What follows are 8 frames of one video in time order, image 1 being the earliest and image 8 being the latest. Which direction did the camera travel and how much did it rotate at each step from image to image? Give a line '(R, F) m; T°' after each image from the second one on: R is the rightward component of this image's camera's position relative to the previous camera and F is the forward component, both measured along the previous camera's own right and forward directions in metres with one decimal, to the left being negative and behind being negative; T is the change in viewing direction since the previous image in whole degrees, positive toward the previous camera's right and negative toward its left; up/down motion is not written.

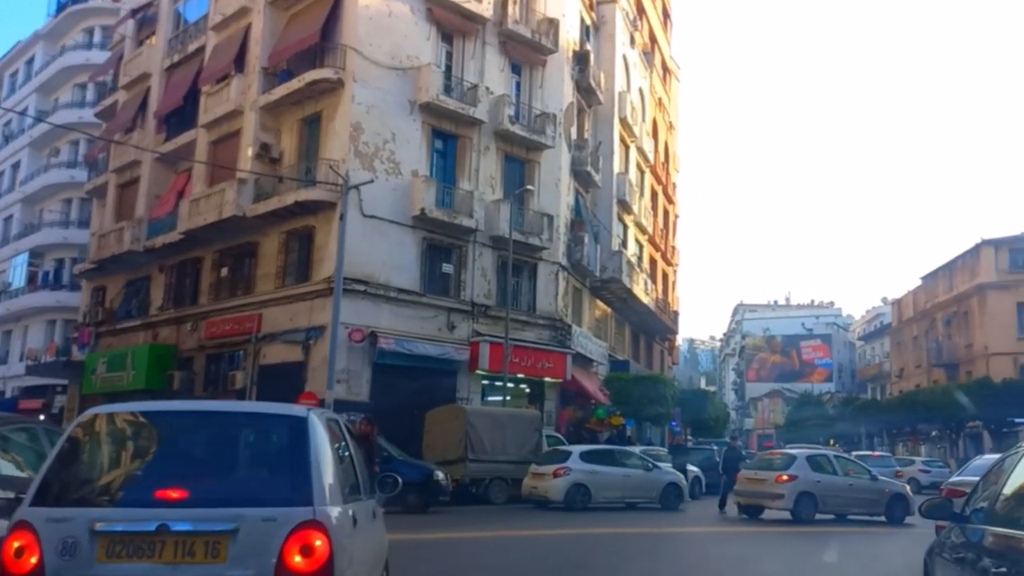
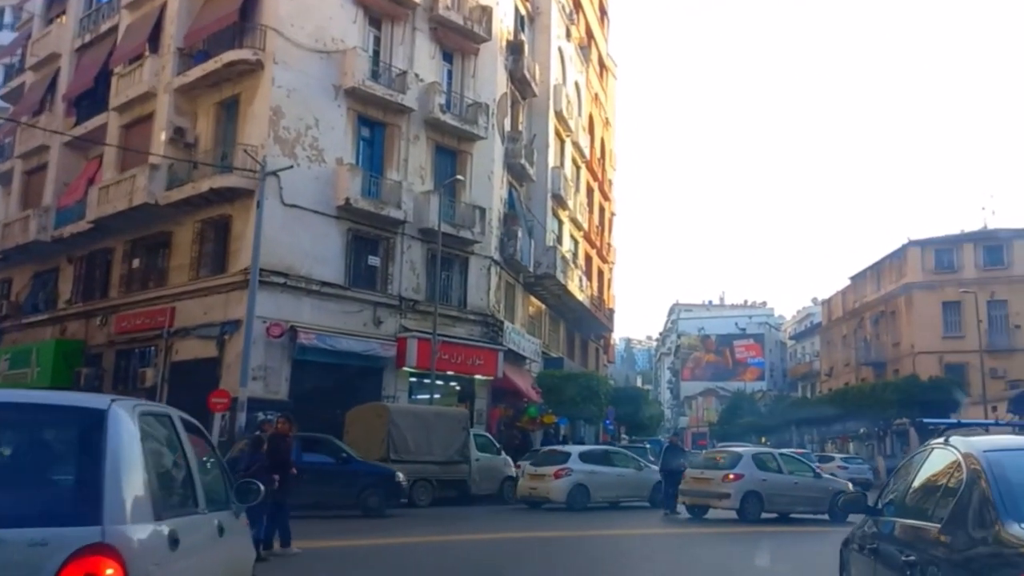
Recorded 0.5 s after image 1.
(+0.3, +0.9) m; +4°
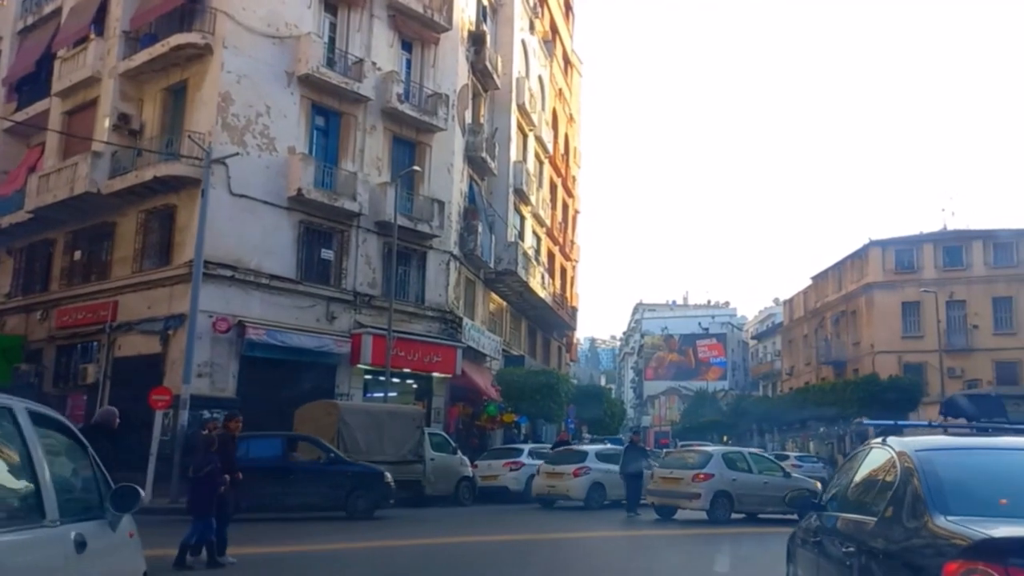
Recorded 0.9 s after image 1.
(+0.2, +0.7) m; +2°
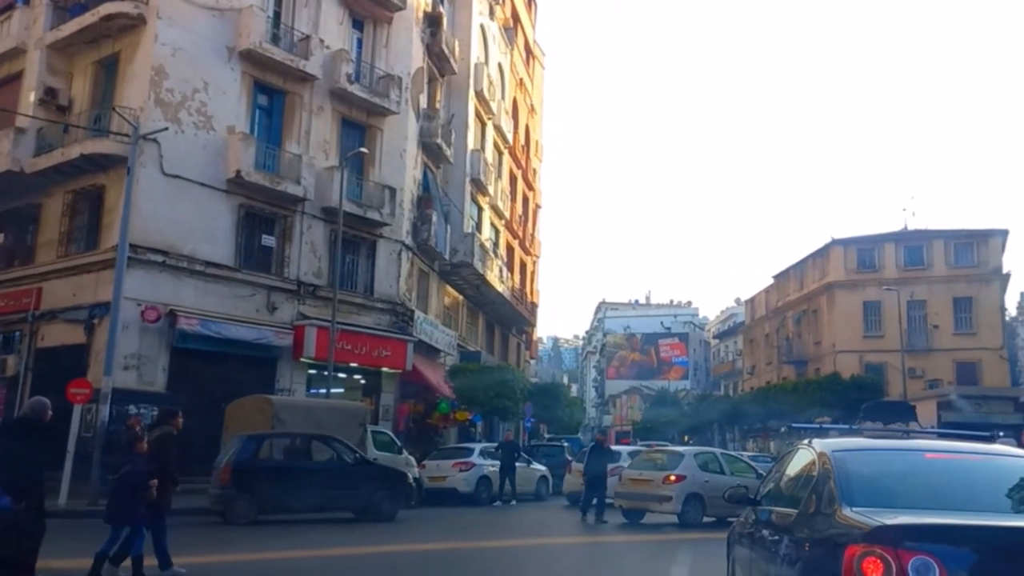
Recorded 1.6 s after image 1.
(+0.4, +1.3) m; +2°
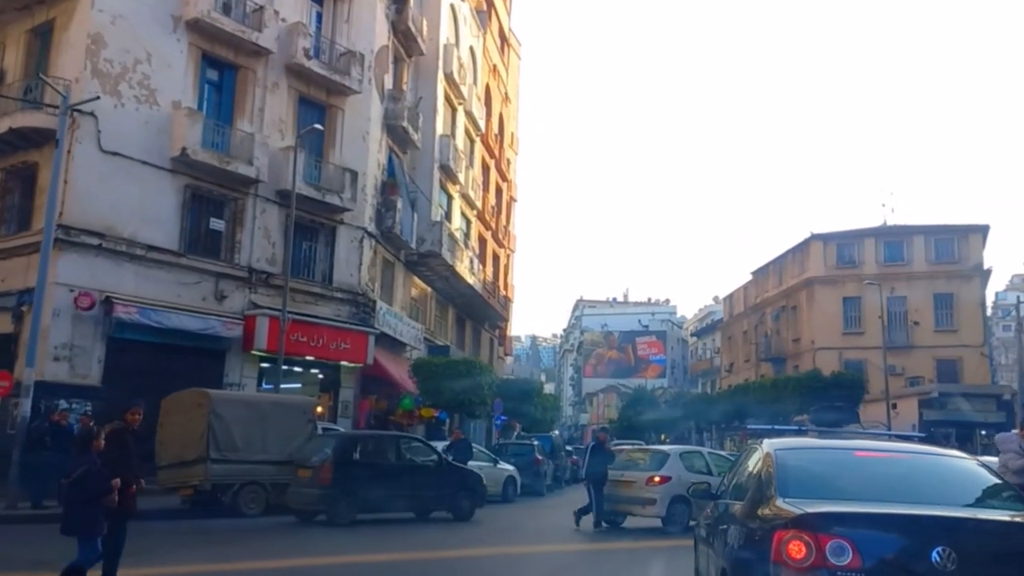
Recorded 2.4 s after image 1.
(+0.4, +1.5) m; +1°
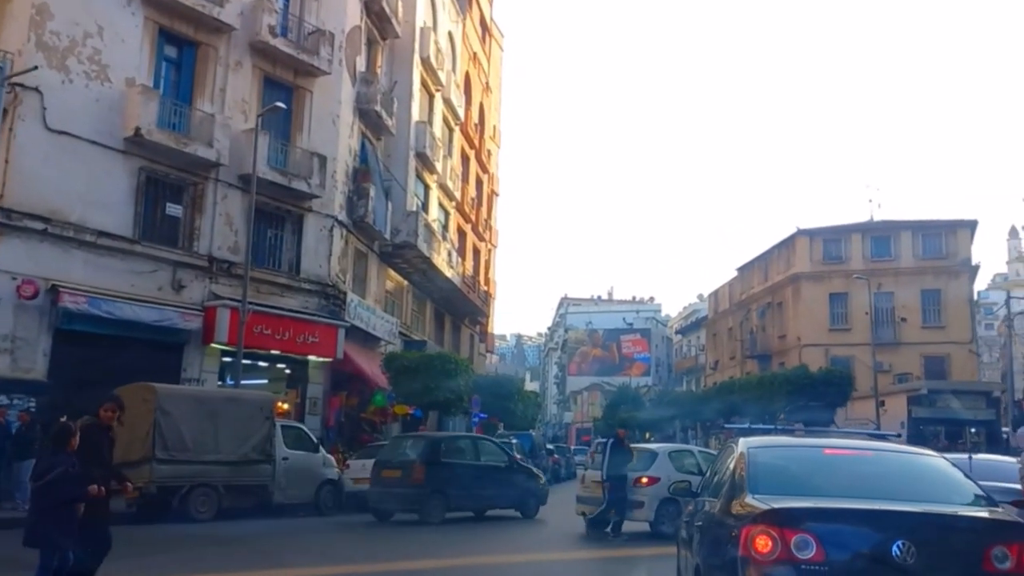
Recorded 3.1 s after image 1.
(+0.3, +1.2) m; +1°
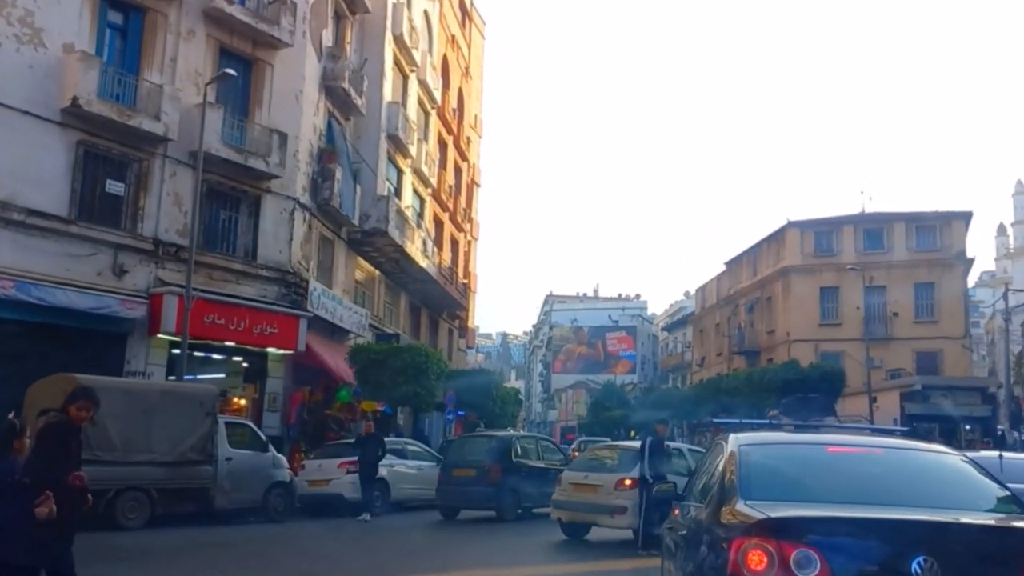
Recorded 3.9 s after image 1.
(+0.3, +1.7) m; +1°
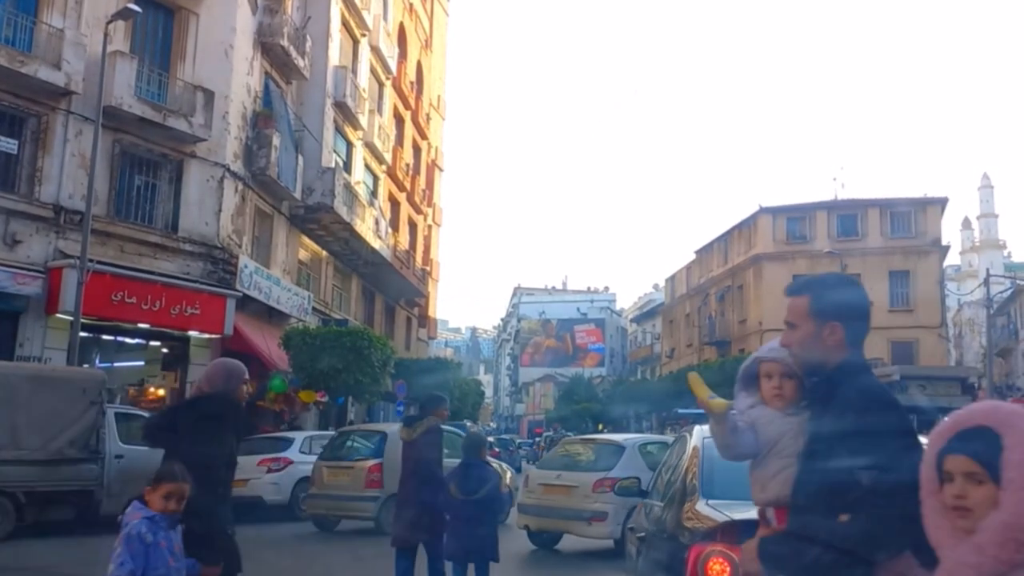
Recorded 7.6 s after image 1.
(+0.4, +2.3) m; +2°
